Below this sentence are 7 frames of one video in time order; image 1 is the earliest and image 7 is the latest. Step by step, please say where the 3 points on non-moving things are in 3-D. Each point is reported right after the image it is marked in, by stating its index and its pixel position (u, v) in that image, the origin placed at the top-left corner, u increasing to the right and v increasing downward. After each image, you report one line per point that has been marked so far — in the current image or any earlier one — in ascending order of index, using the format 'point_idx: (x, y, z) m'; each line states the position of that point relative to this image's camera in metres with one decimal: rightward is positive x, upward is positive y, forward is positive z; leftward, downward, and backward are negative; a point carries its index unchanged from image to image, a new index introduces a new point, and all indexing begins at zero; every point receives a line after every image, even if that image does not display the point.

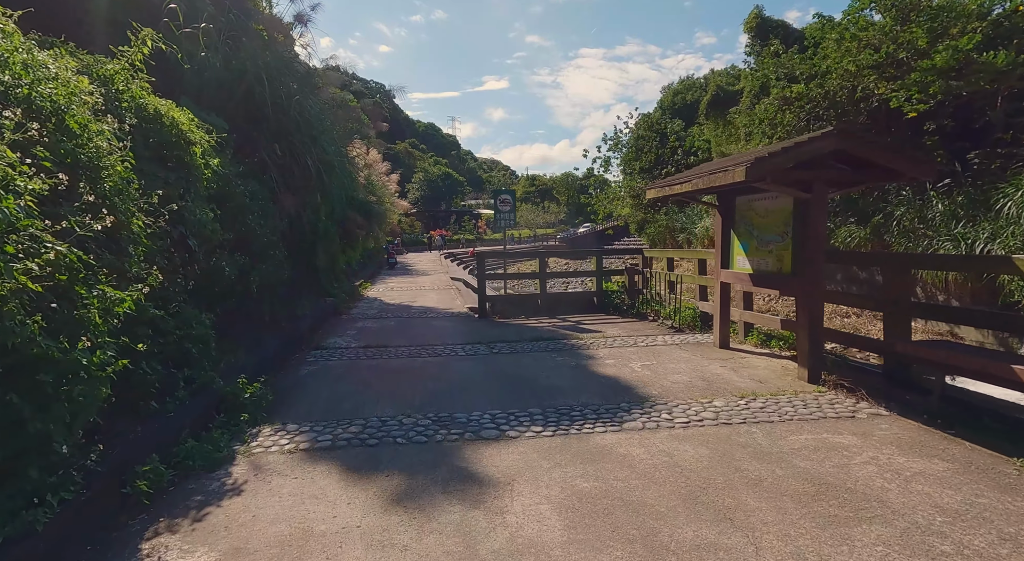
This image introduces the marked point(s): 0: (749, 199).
0: (+2.7, +0.9, +6.6) m
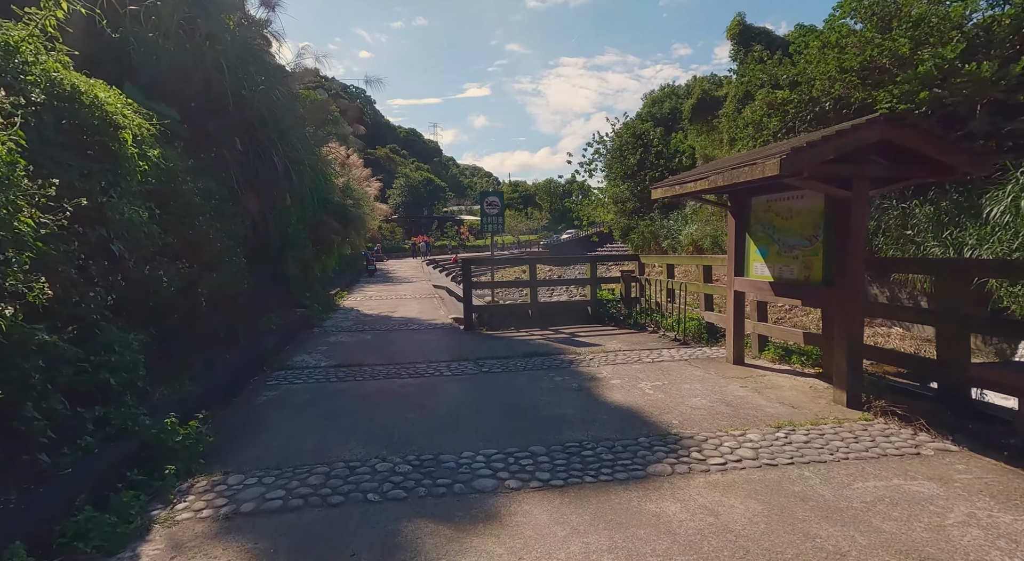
0: (+2.6, +0.8, +5.9) m
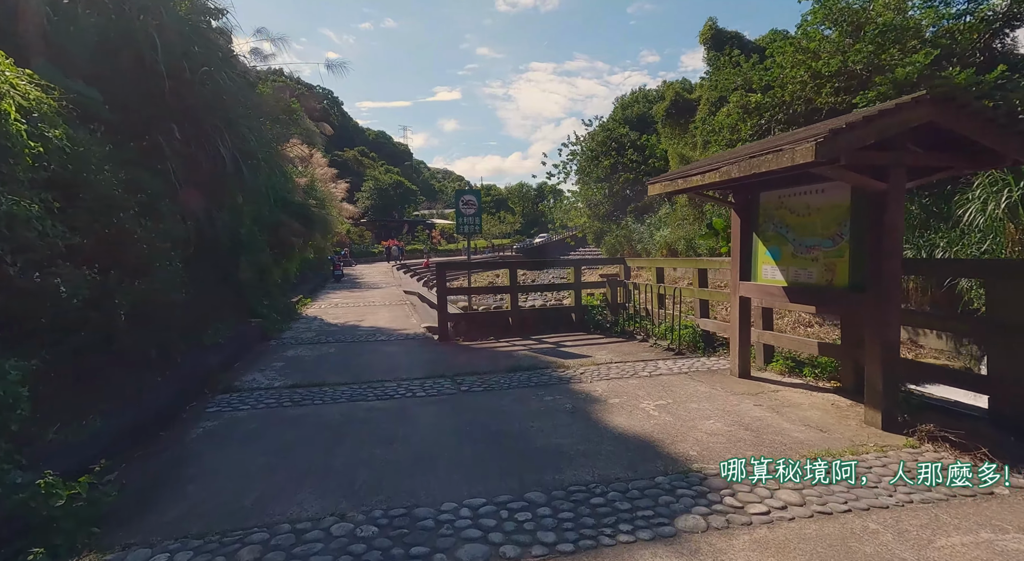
0: (+2.4, +0.8, +5.3) m
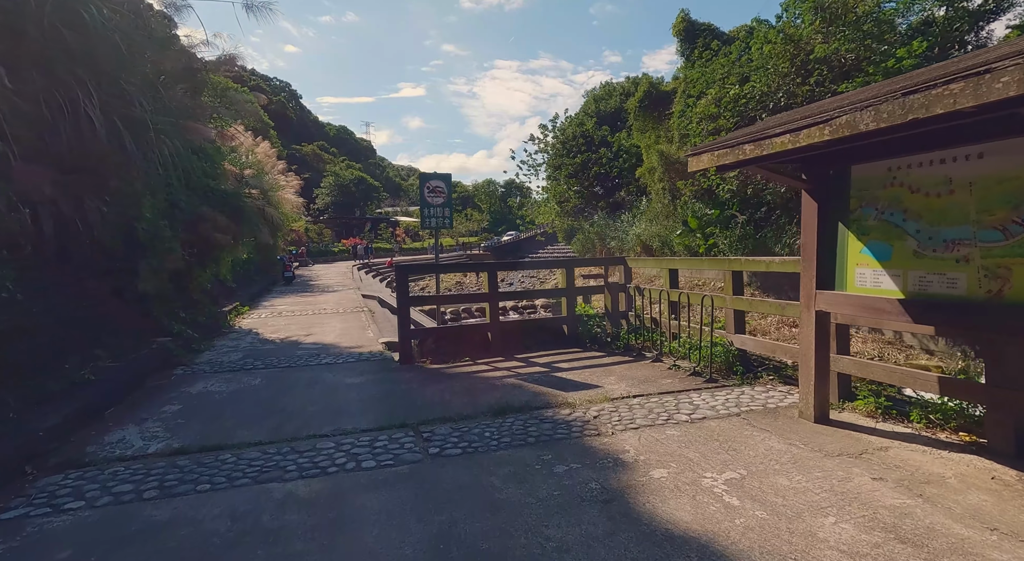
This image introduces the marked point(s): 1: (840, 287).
0: (+2.4, +0.7, +3.6) m
1: (+2.3, 0.0, +4.0) m
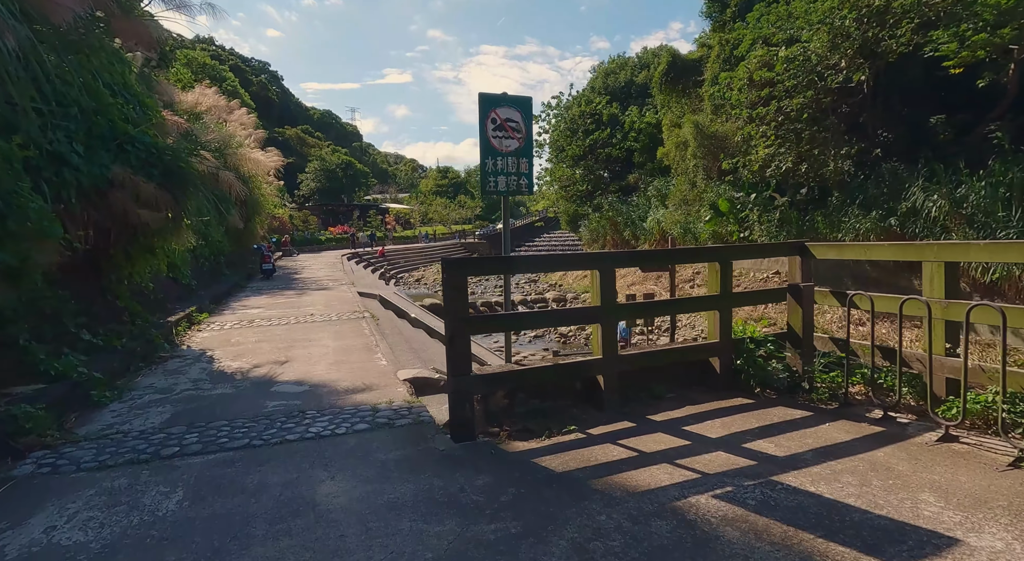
0: (+3.5, +0.6, +0.3) m
1: (+3.4, -0.1, +0.8) m
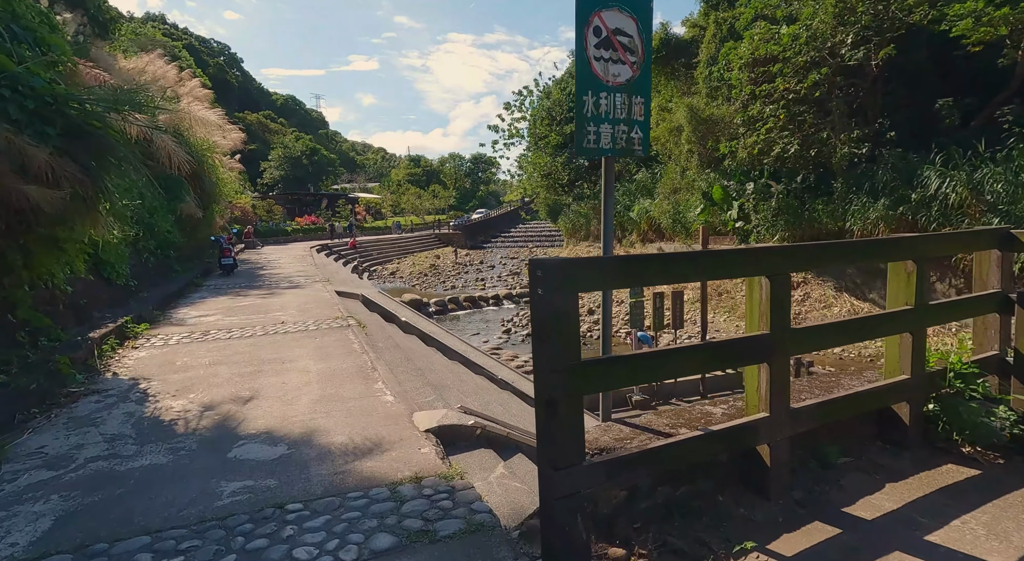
0: (+4.2, +0.5, -1.2) m
1: (+4.1, -0.2, -0.8) m
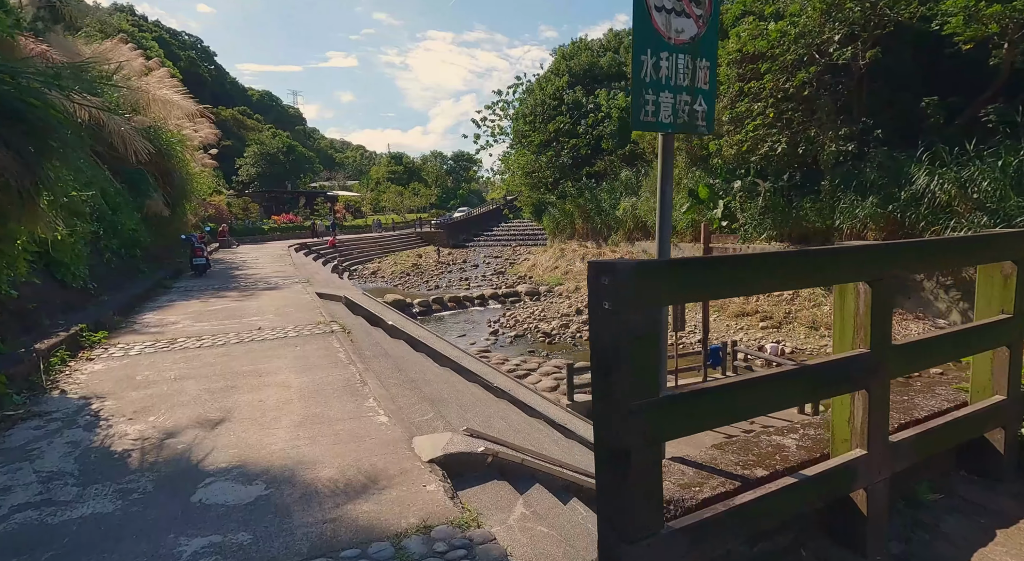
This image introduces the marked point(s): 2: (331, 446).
0: (+4.5, +0.5, -1.7) m
1: (+4.4, -0.3, -1.3) m
2: (-1.1, -1.1, +3.6) m
